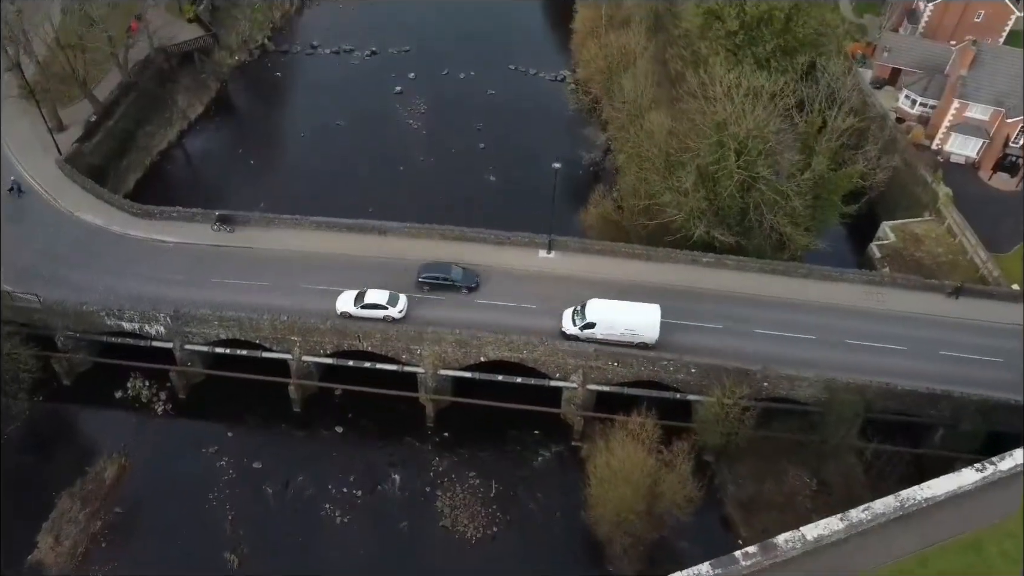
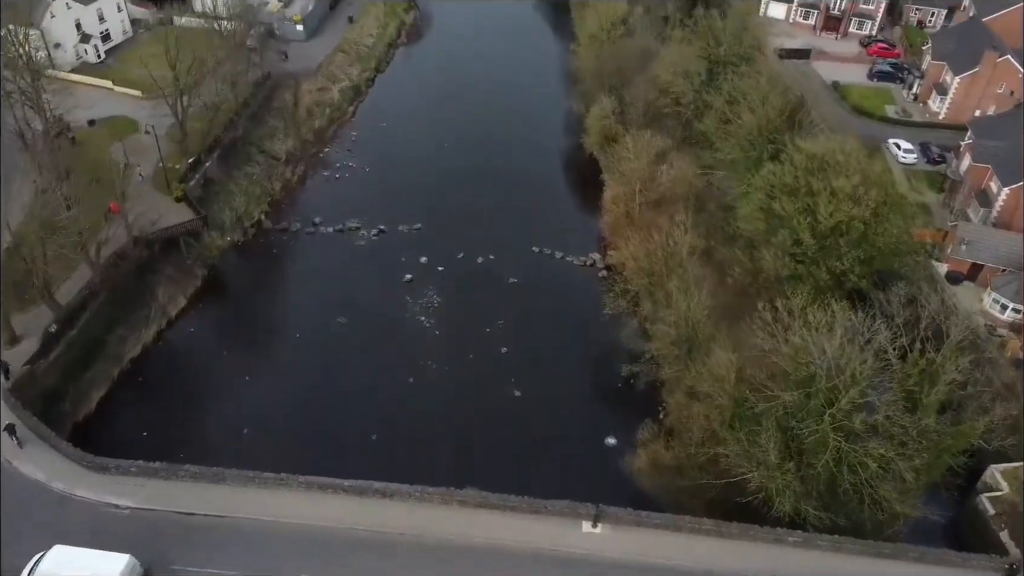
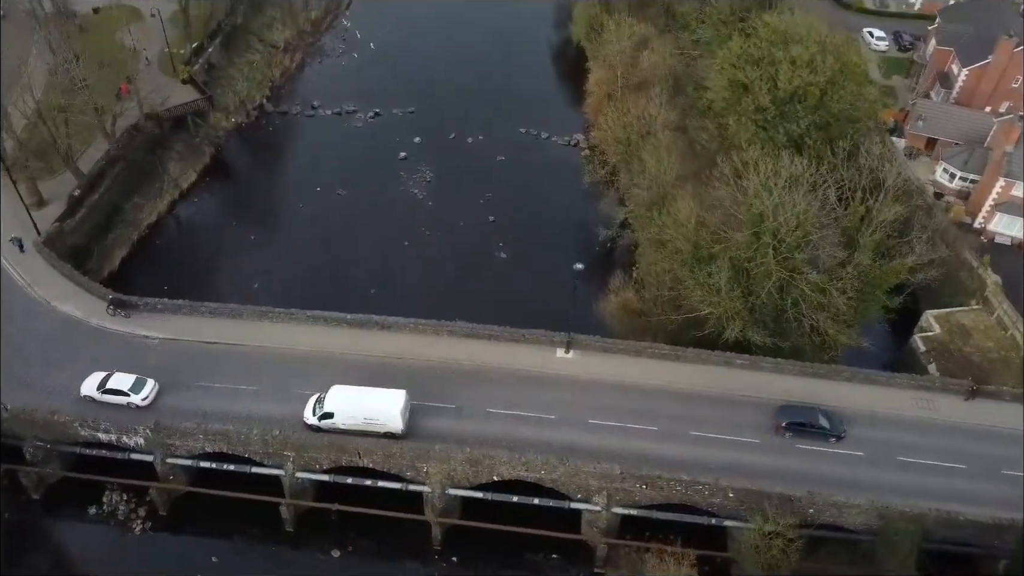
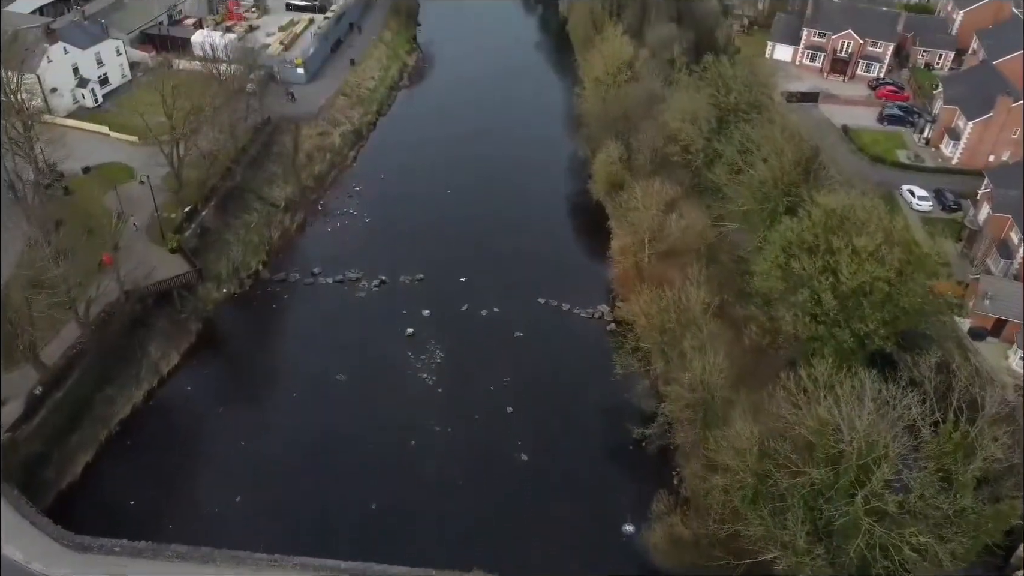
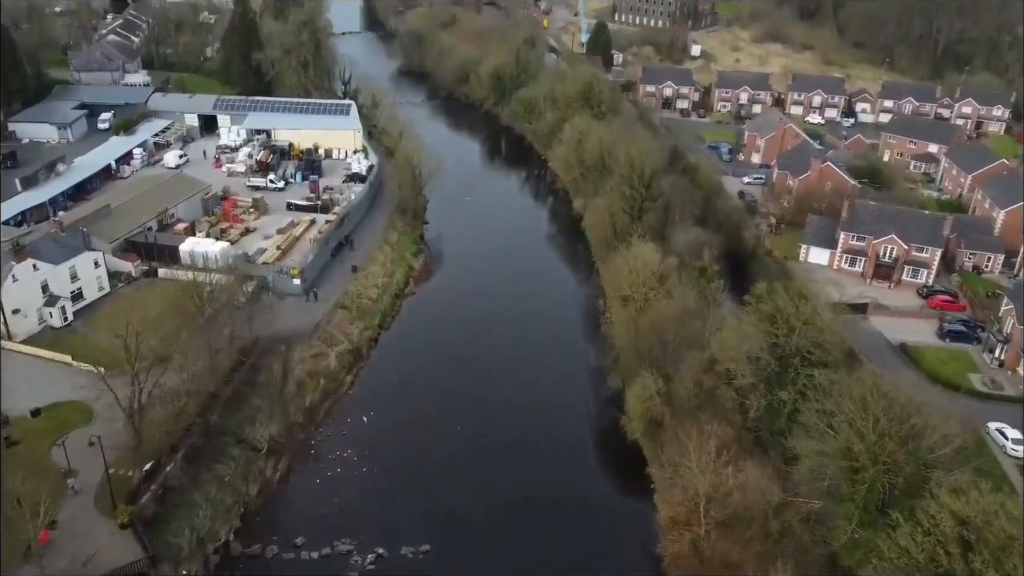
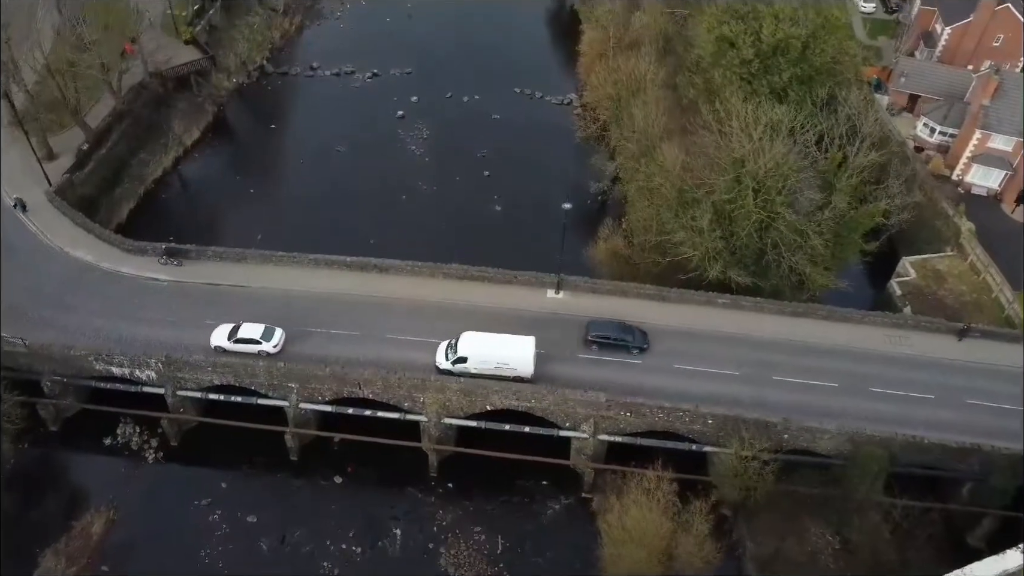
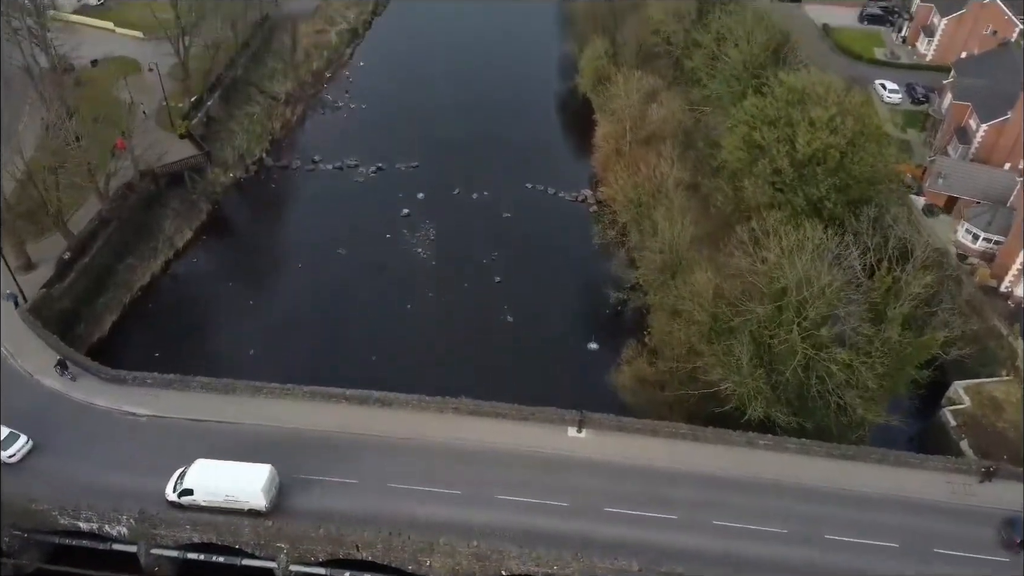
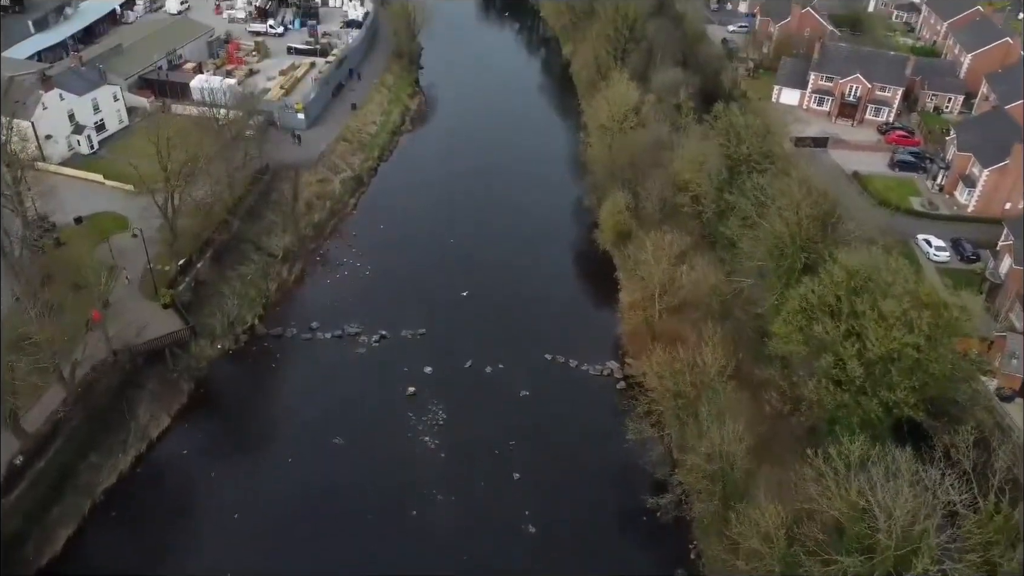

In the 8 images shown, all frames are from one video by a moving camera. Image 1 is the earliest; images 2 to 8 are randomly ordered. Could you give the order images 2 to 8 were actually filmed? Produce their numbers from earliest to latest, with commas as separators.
6, 3, 7, 2, 4, 8, 5
